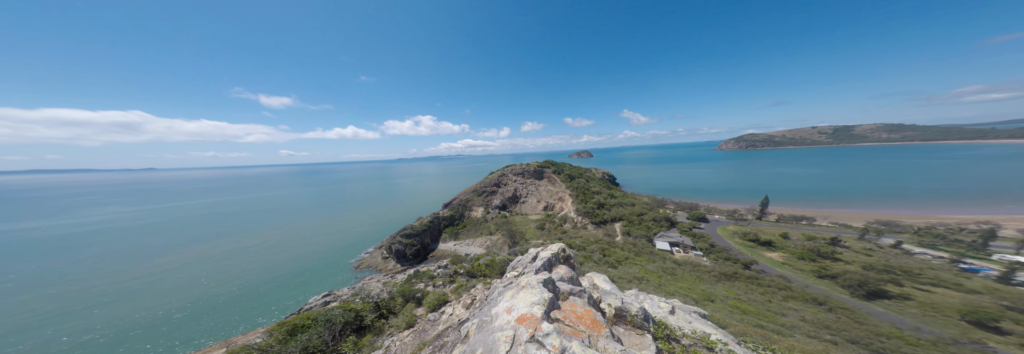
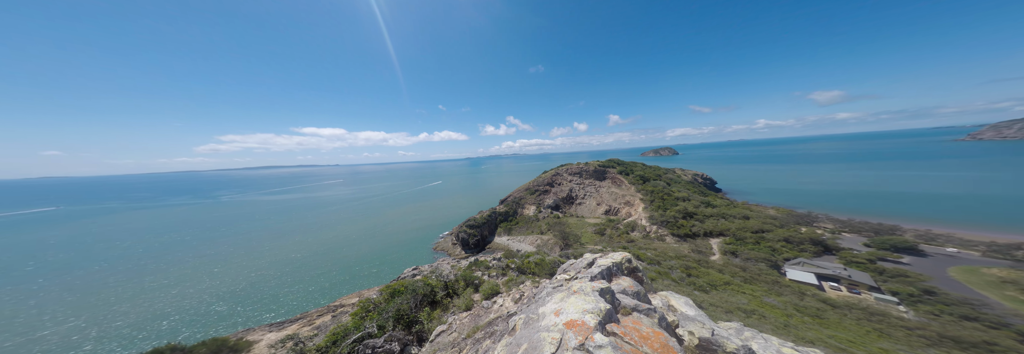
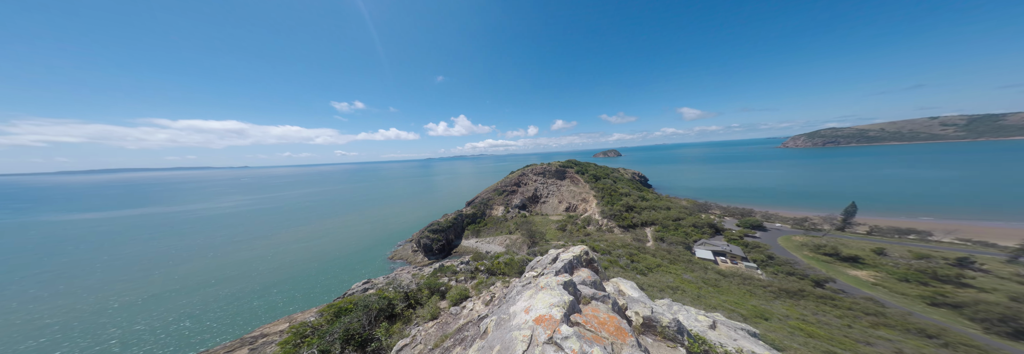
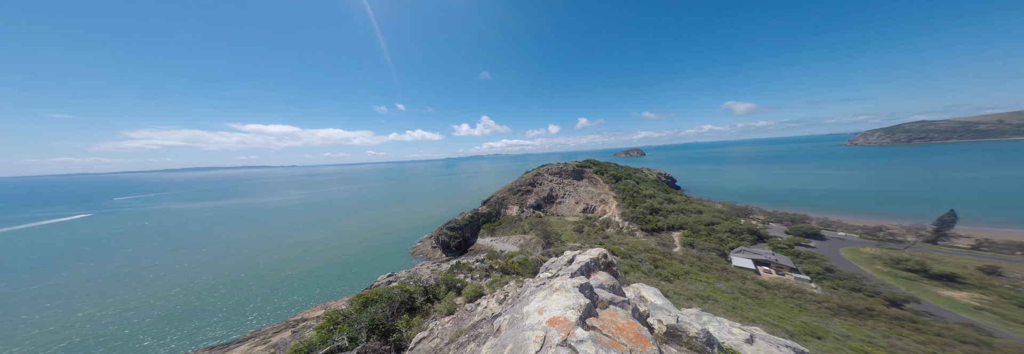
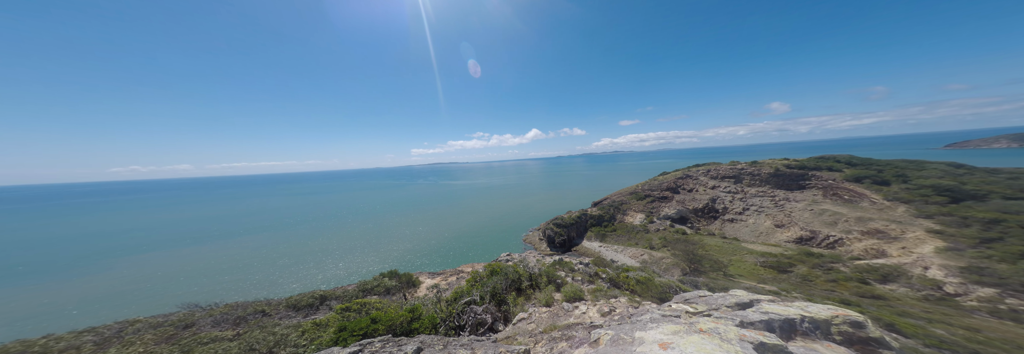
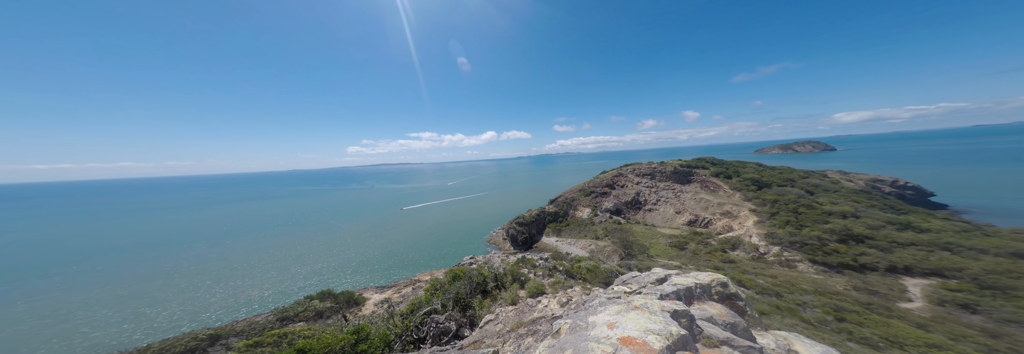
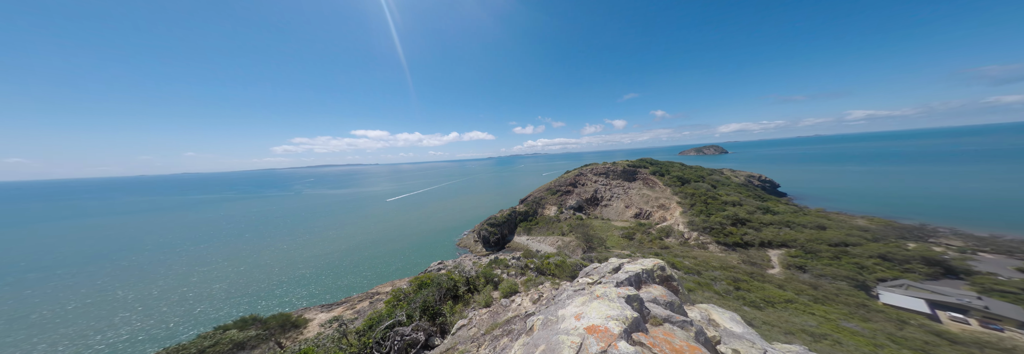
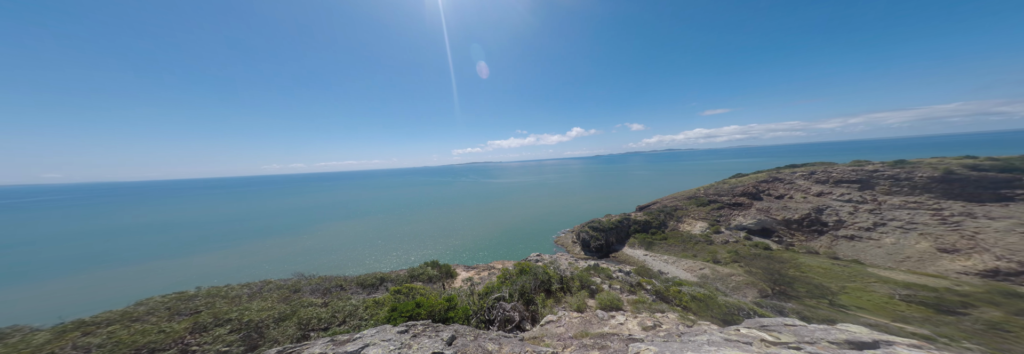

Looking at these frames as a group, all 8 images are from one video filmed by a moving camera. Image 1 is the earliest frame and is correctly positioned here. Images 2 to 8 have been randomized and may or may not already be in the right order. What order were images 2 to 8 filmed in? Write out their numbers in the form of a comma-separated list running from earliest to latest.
3, 4, 2, 7, 6, 5, 8
